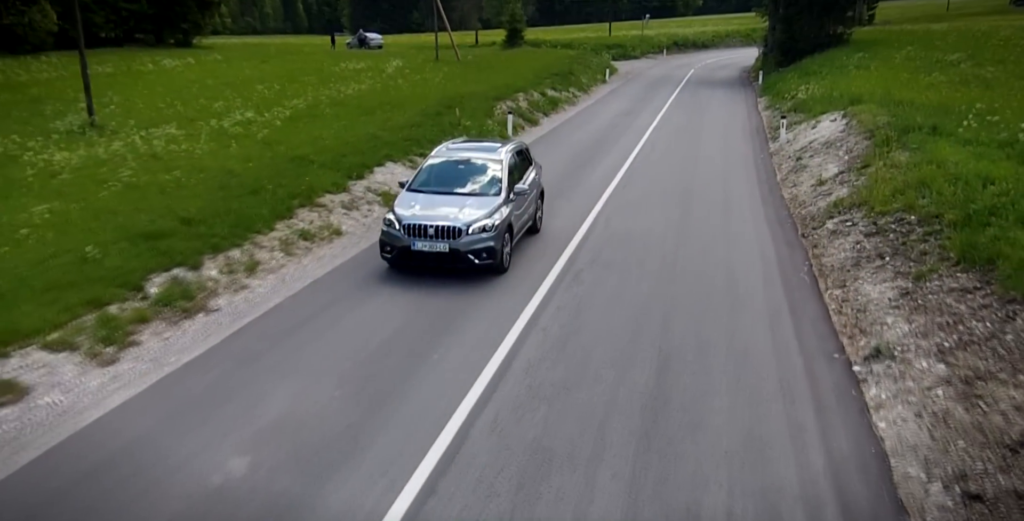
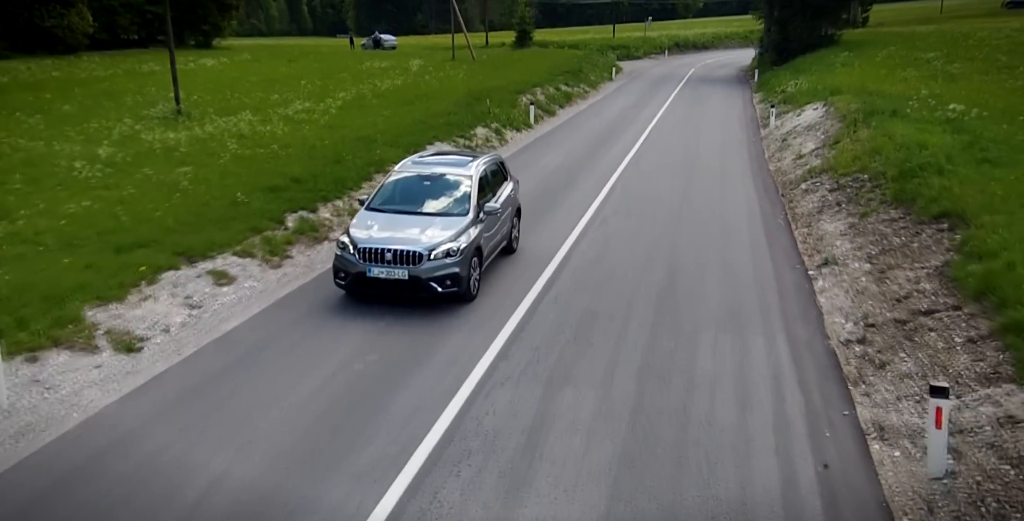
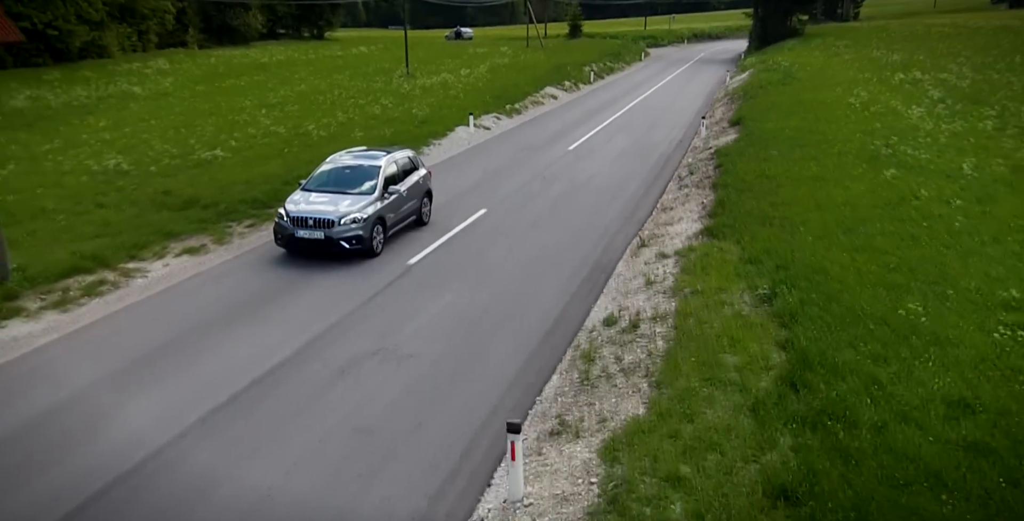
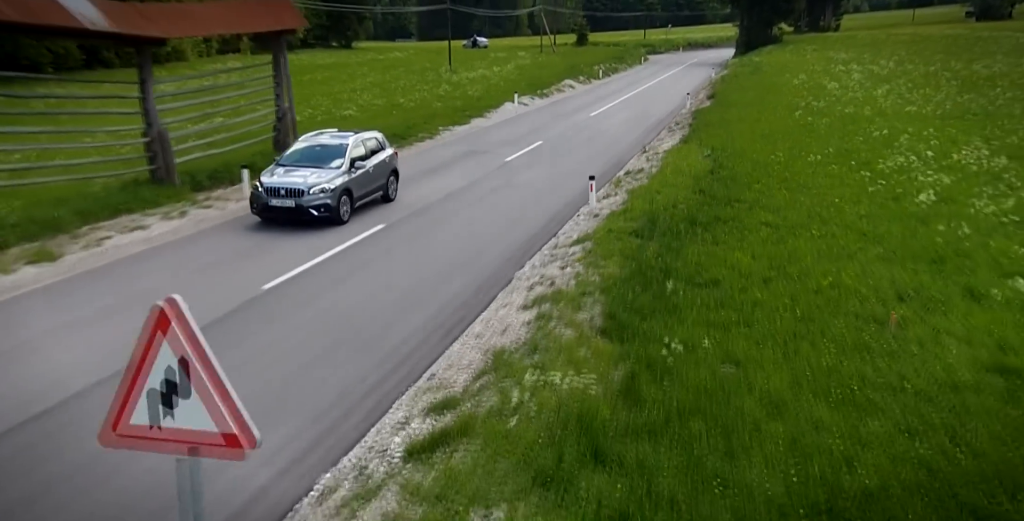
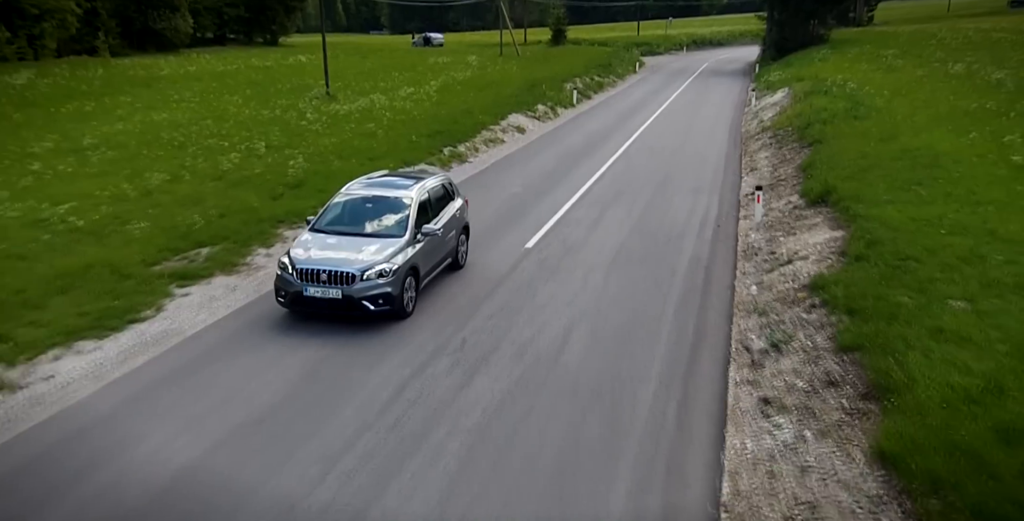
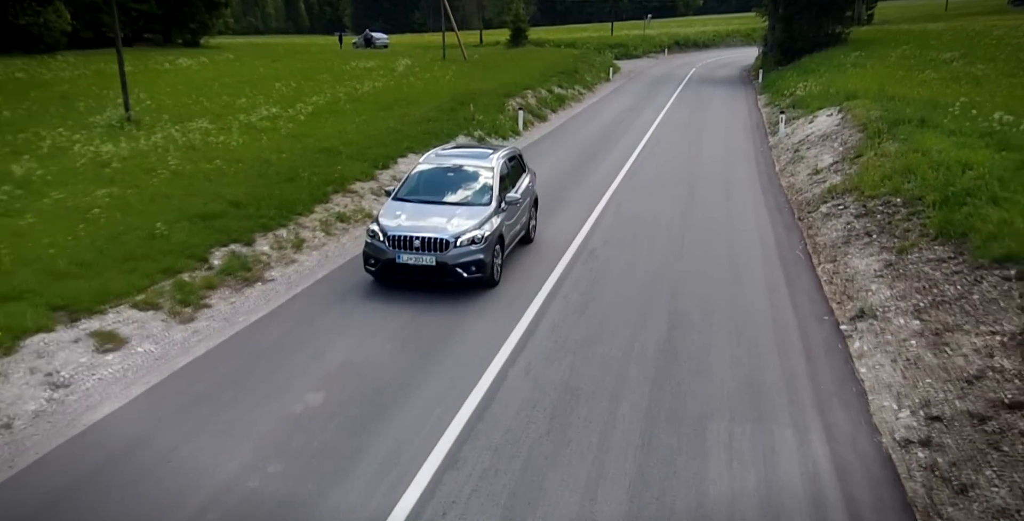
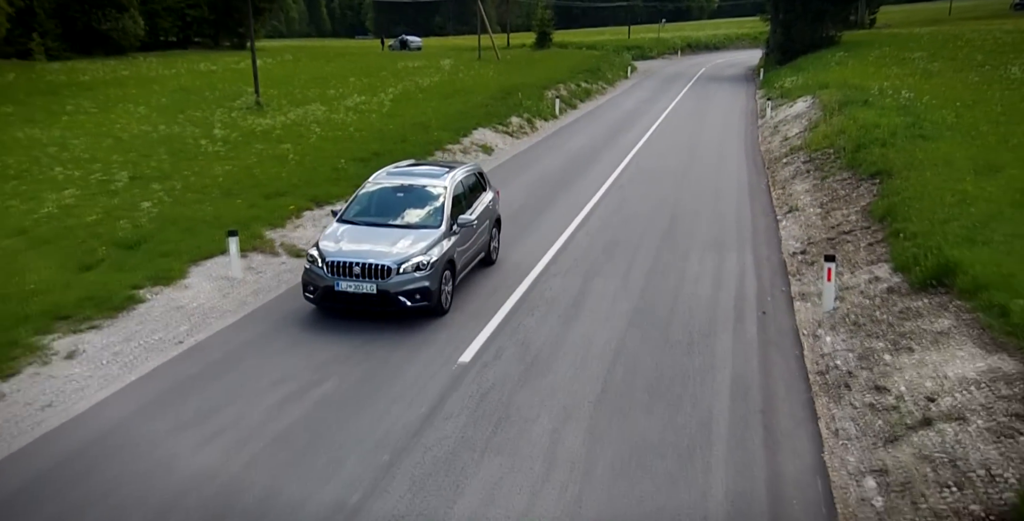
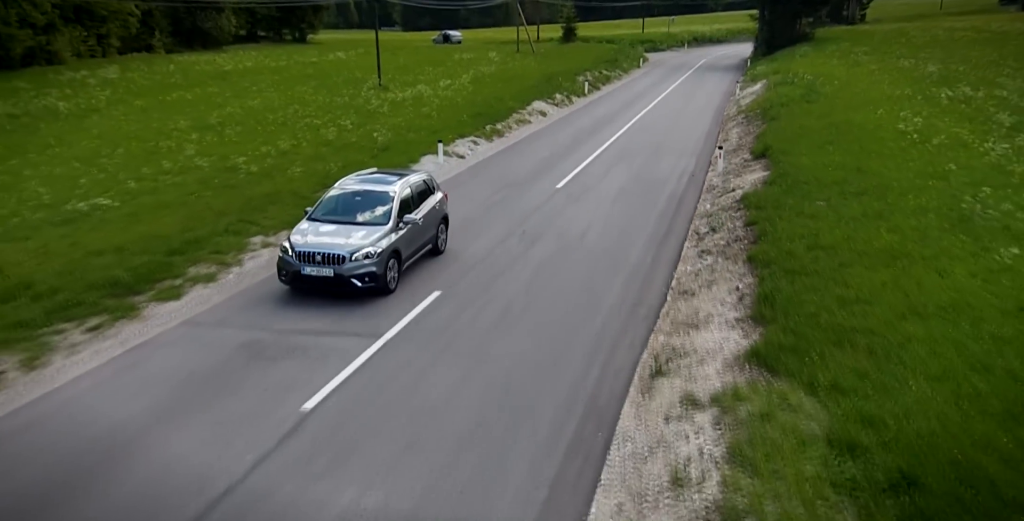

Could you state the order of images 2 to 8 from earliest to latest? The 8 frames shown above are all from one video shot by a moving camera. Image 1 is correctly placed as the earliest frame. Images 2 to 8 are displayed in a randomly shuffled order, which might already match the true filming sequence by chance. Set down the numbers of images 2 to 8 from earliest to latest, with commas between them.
6, 2, 7, 5, 8, 3, 4
